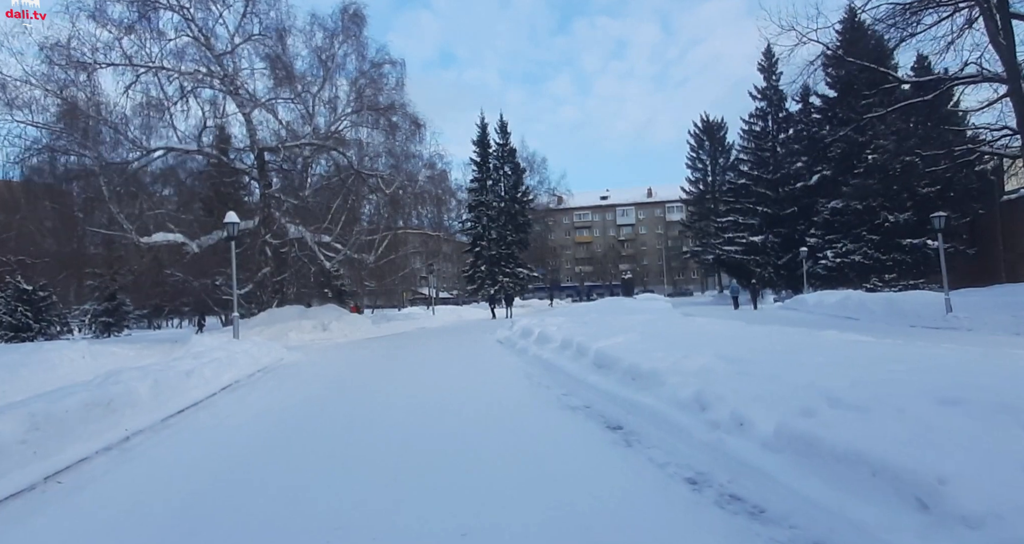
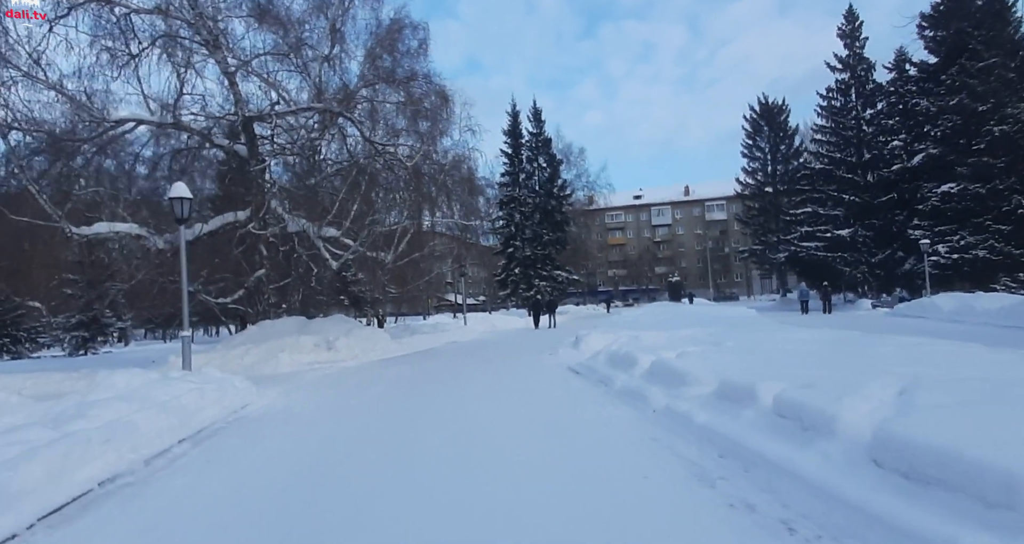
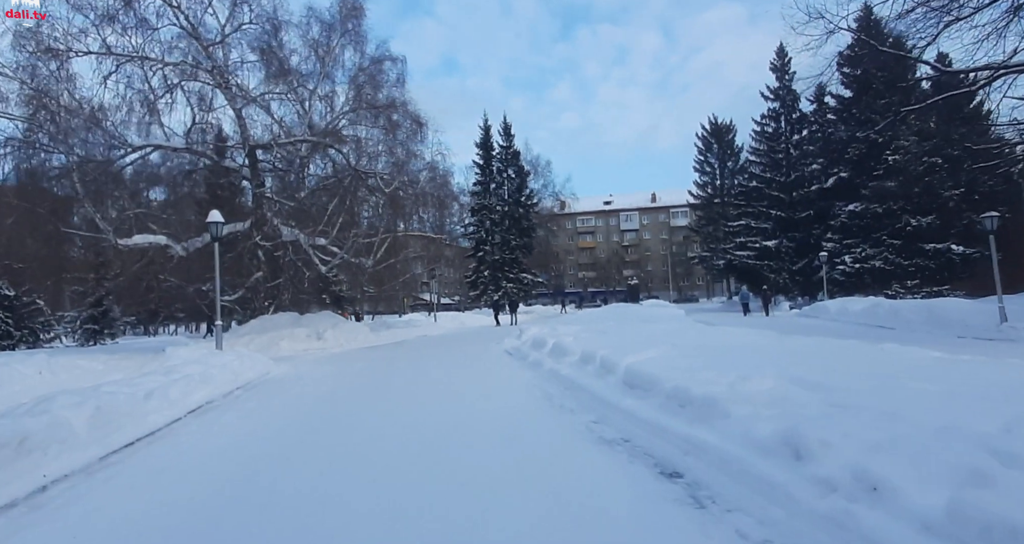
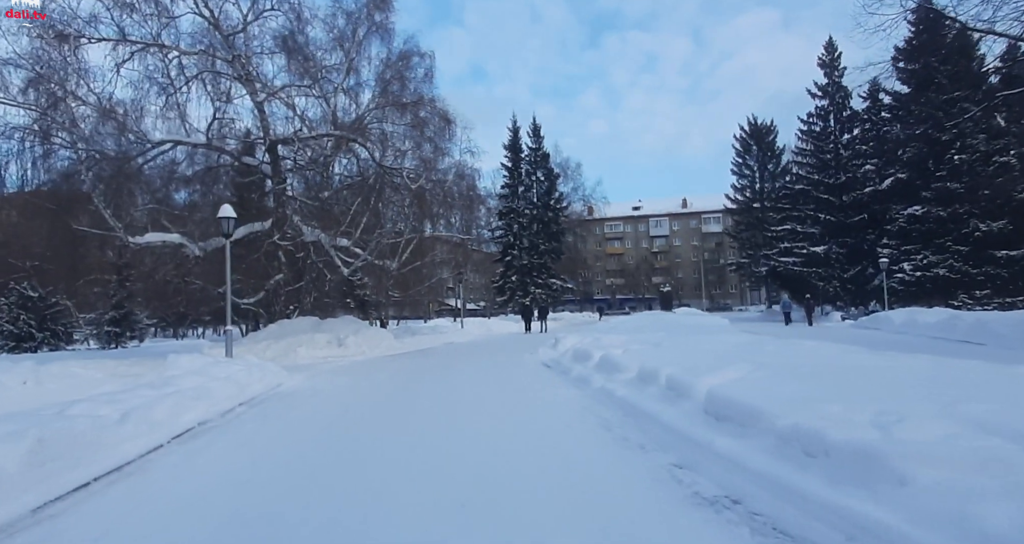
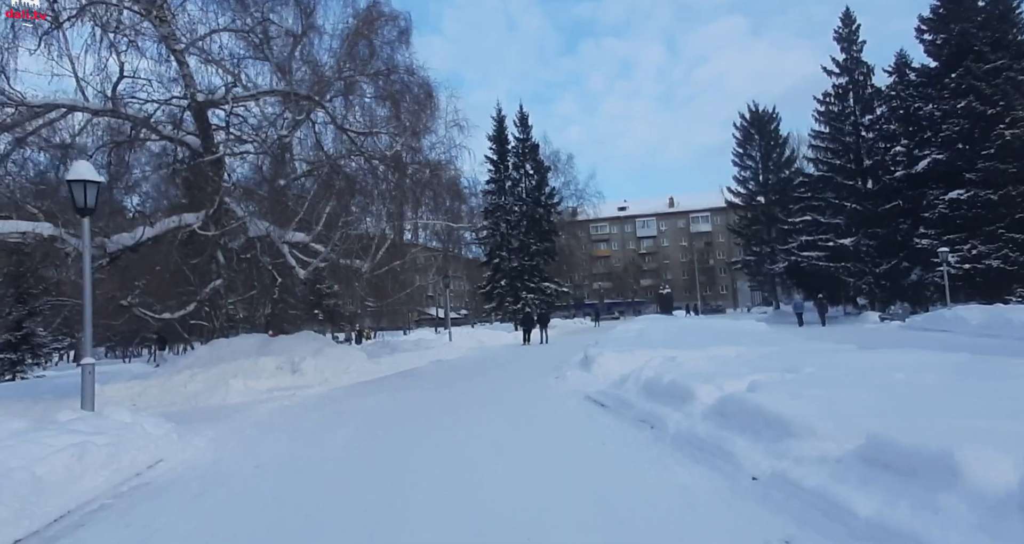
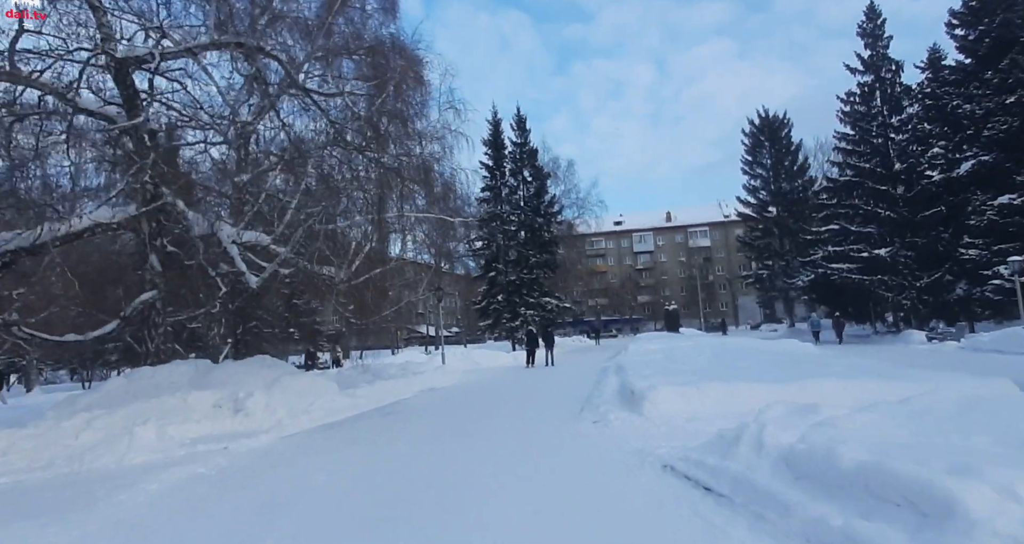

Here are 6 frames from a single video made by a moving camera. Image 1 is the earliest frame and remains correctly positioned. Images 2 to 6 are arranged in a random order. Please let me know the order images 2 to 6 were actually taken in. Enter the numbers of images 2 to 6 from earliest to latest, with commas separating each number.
3, 4, 2, 5, 6
